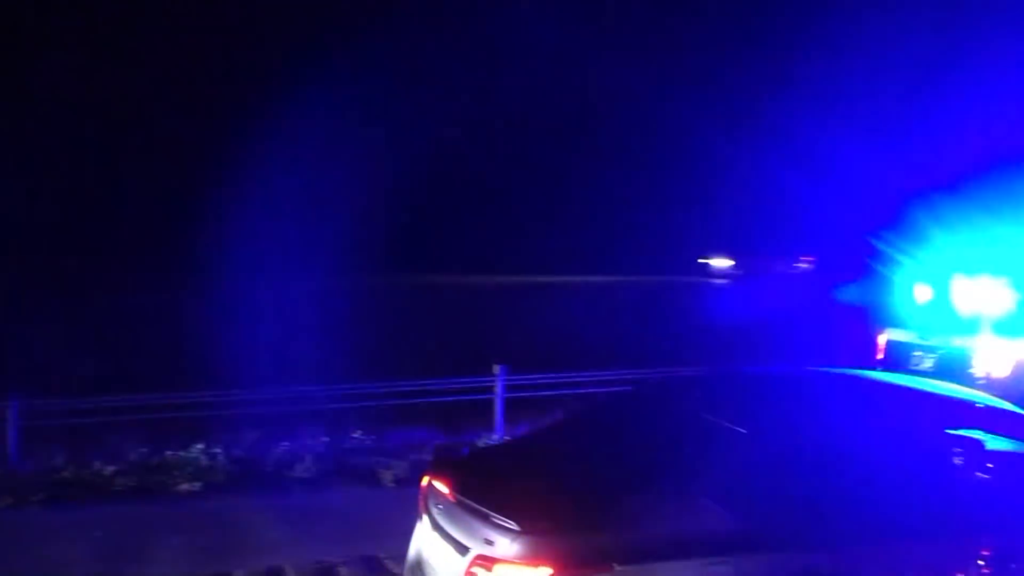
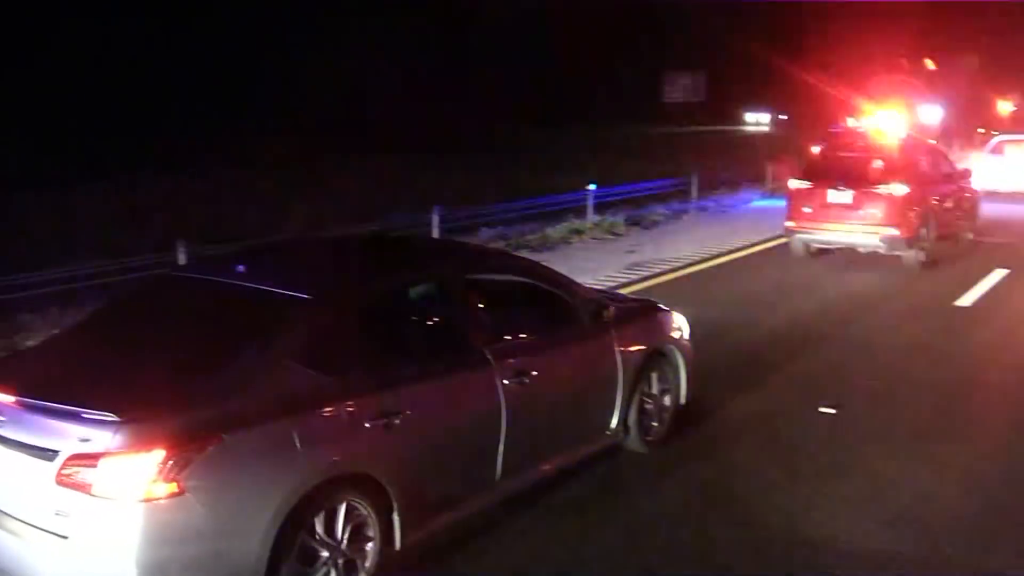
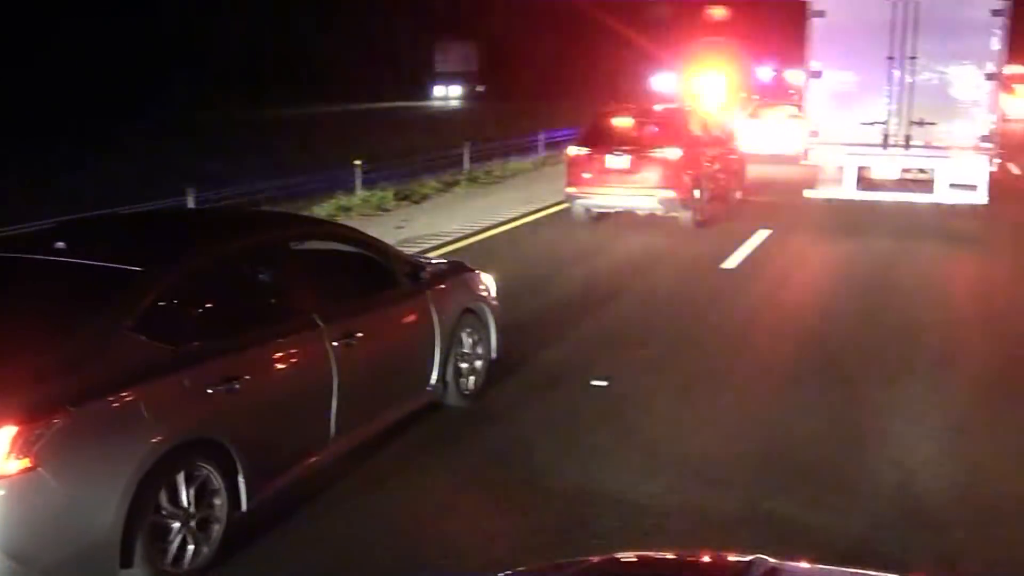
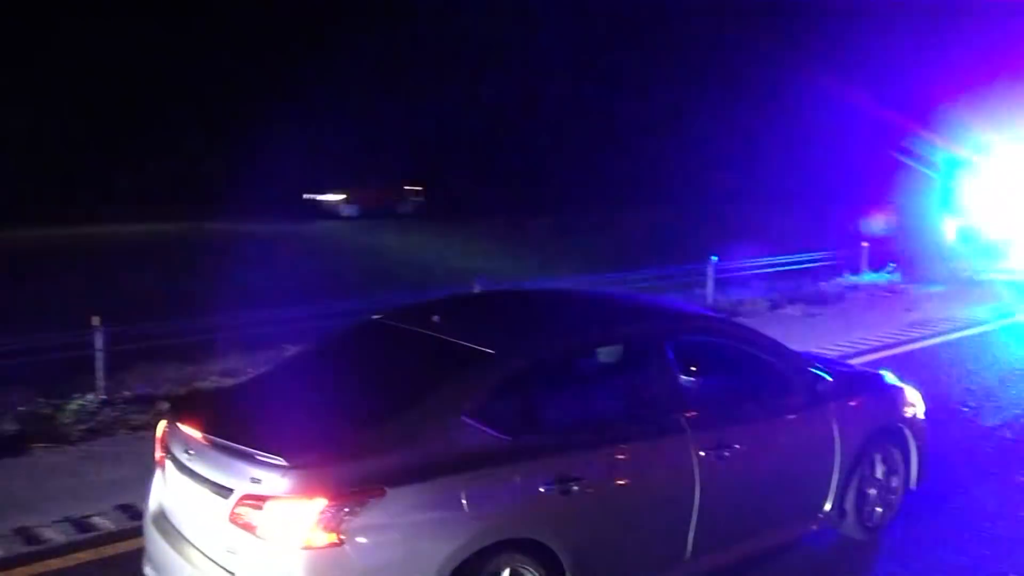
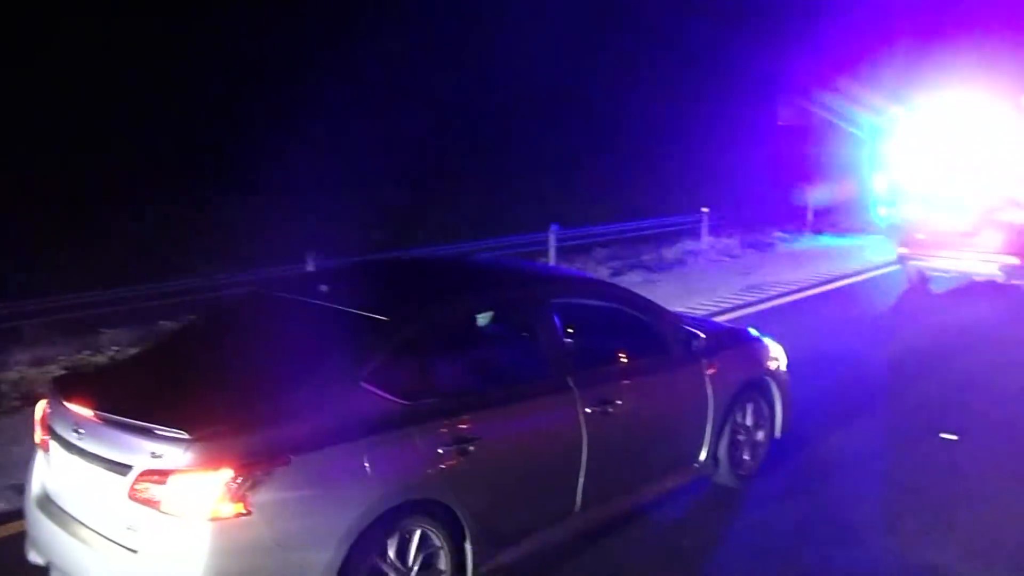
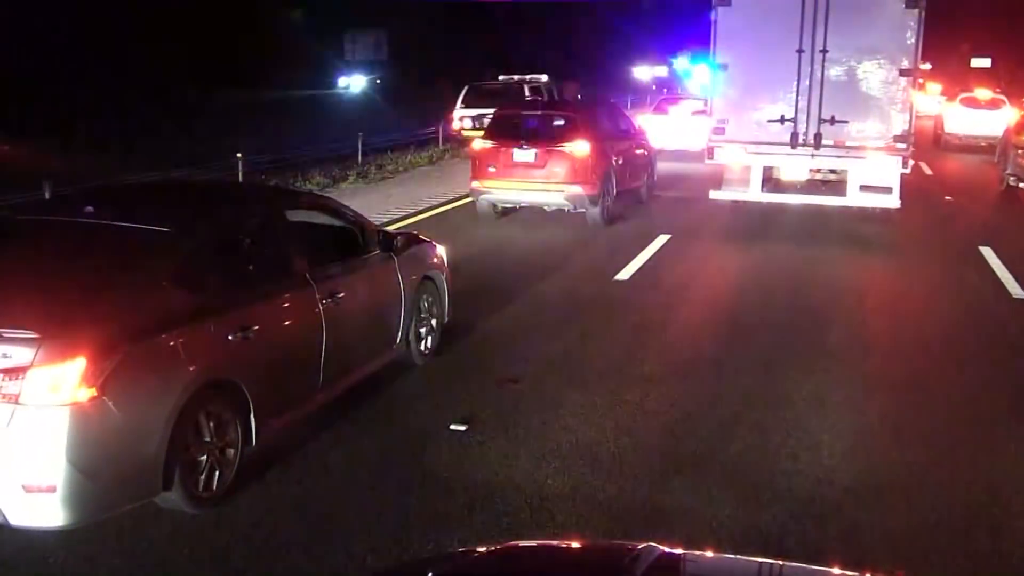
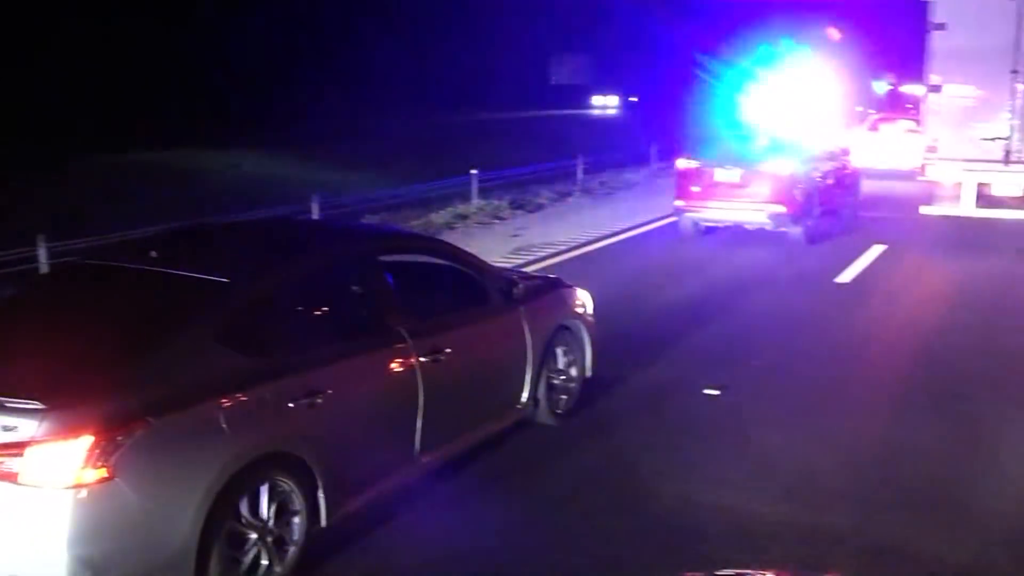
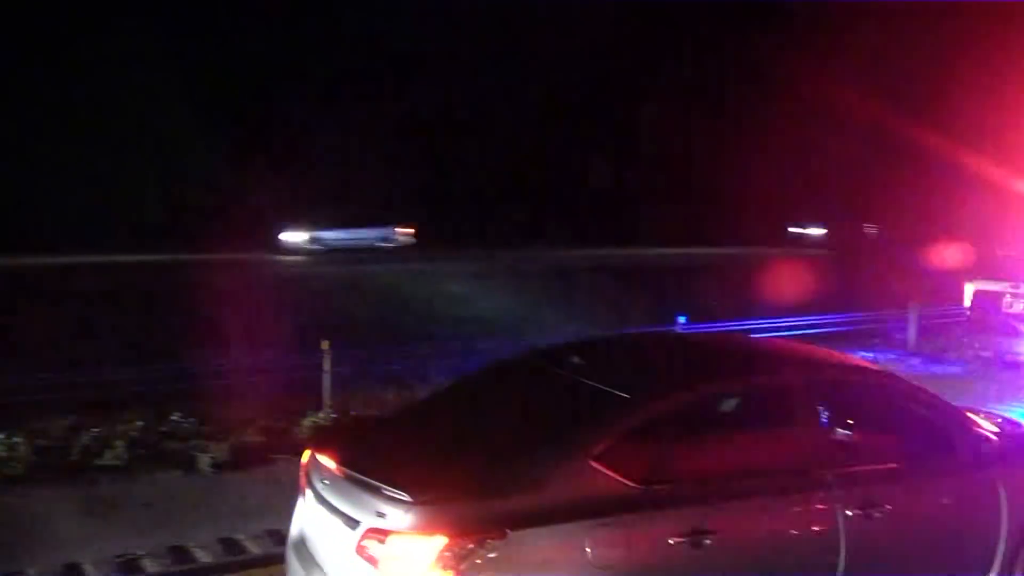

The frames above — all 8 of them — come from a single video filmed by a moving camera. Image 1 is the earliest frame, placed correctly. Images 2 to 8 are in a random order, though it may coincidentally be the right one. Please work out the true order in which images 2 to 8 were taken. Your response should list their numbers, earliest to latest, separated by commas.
8, 4, 5, 2, 7, 3, 6
